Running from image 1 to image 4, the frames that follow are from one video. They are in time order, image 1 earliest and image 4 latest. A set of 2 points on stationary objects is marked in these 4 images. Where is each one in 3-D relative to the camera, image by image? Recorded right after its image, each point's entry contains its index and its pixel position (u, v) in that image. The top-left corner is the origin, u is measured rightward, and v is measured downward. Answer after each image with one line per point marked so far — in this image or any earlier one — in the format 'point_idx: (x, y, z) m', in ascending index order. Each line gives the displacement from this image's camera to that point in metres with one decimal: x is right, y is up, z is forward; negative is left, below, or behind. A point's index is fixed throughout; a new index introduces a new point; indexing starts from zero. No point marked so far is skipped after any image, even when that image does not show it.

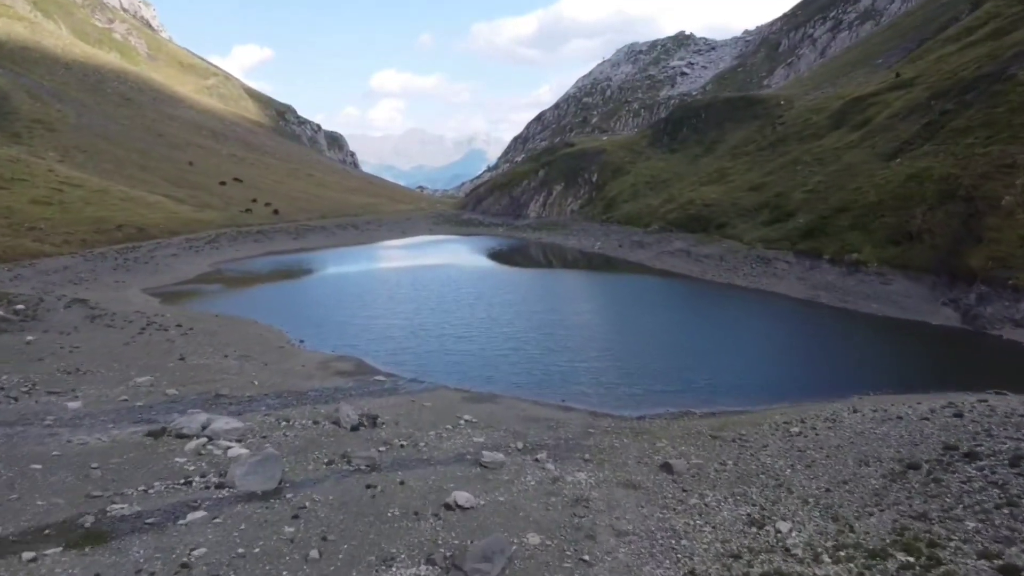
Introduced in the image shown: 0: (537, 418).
0: (+0.5, -2.7, +16.3) m
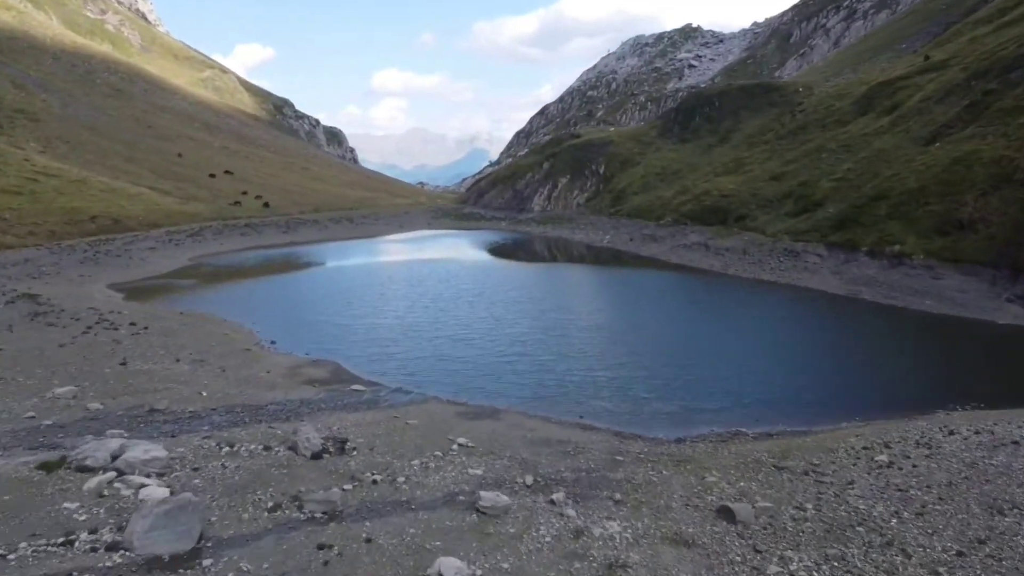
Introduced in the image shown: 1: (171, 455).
0: (+0.6, -2.5, +13.0) m
1: (-4.8, -2.4, +11.4) m
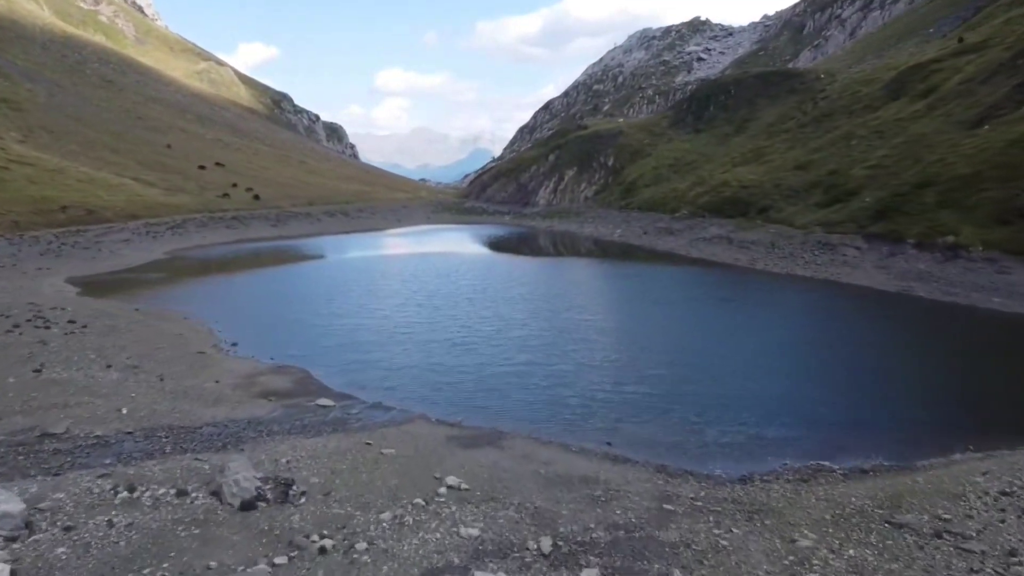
0: (+0.7, -2.3, +9.6) m
1: (-4.7, -2.2, +8.1) m
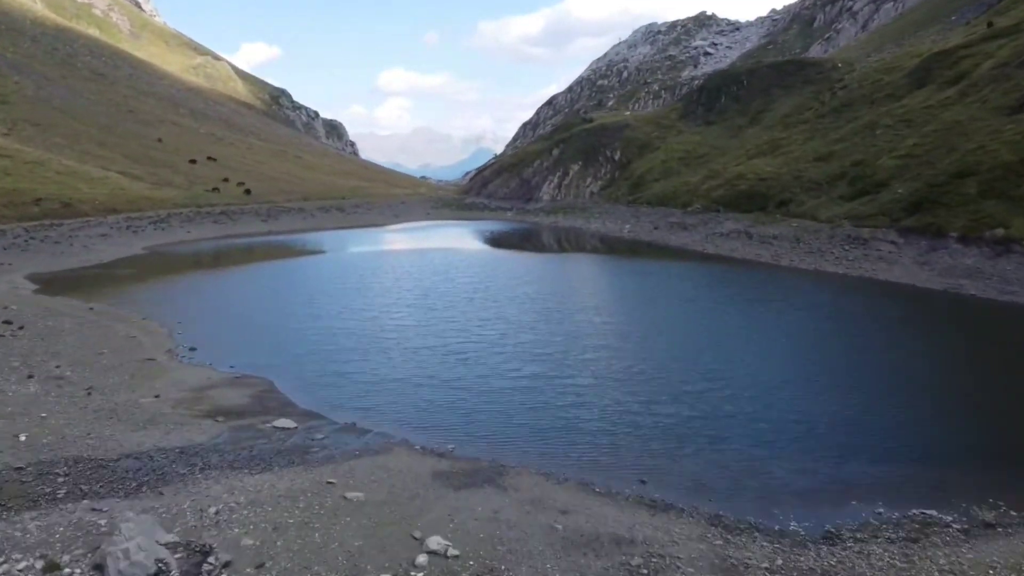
0: (+0.8, -2.2, +7.1) m
1: (-4.7, -2.1, +5.6) m
